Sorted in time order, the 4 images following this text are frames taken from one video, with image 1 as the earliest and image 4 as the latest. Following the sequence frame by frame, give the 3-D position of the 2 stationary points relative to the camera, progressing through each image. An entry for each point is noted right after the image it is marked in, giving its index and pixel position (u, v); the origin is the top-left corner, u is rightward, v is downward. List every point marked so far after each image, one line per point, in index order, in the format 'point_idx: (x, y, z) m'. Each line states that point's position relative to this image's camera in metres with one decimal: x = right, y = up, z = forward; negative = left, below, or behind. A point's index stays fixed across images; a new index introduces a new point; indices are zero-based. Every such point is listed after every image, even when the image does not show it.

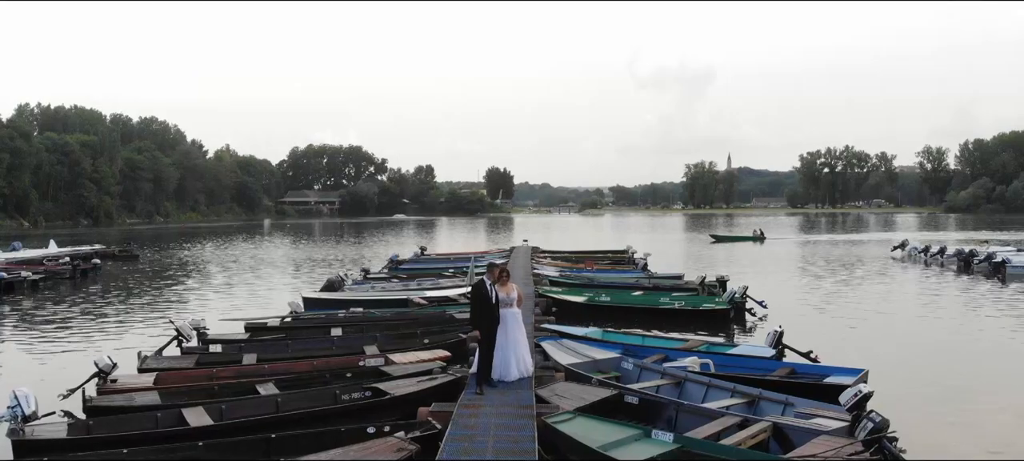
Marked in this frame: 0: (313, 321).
0: (-5.0, -2.3, +17.9) m
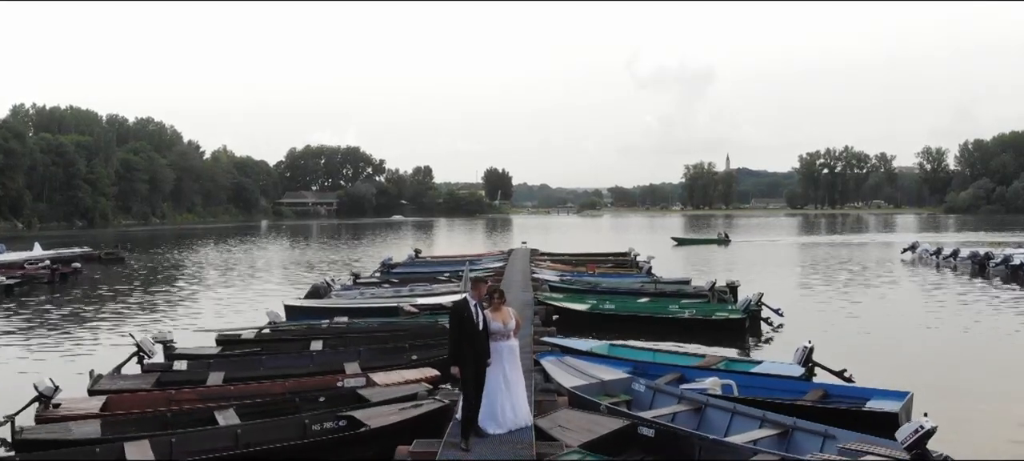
0: (-5.1, -2.4, +16.4) m
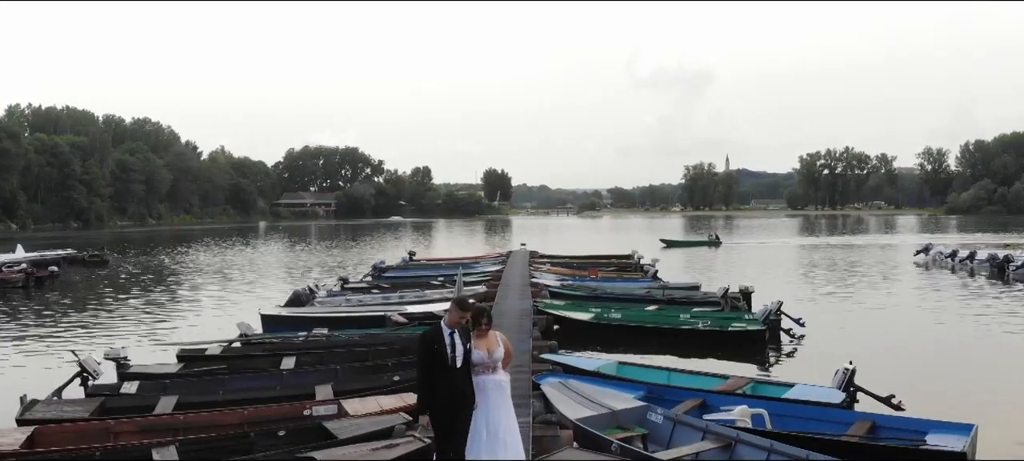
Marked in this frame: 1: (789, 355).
0: (-5.2, -2.5, +14.7) m
1: (+6.8, -3.0, +17.2) m
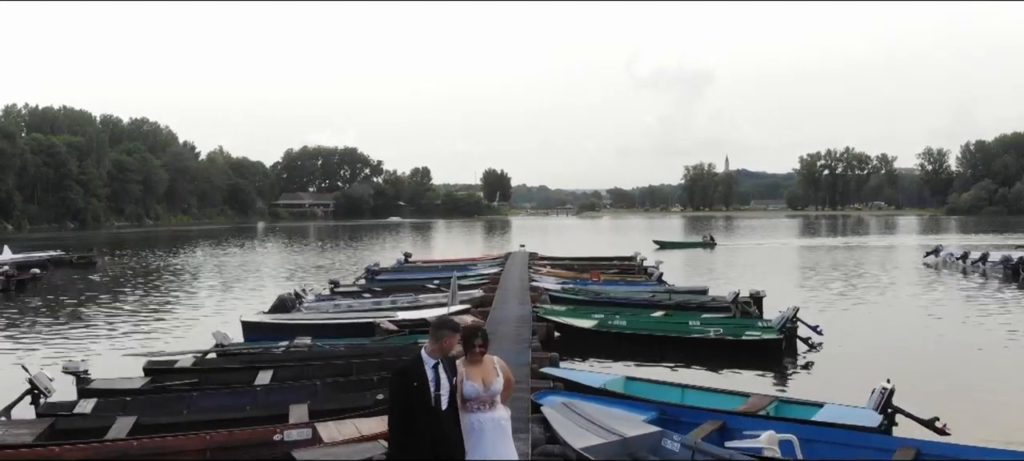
0: (-5.2, -2.5, +13.6) m
1: (+6.7, -3.1, +16.0) m
